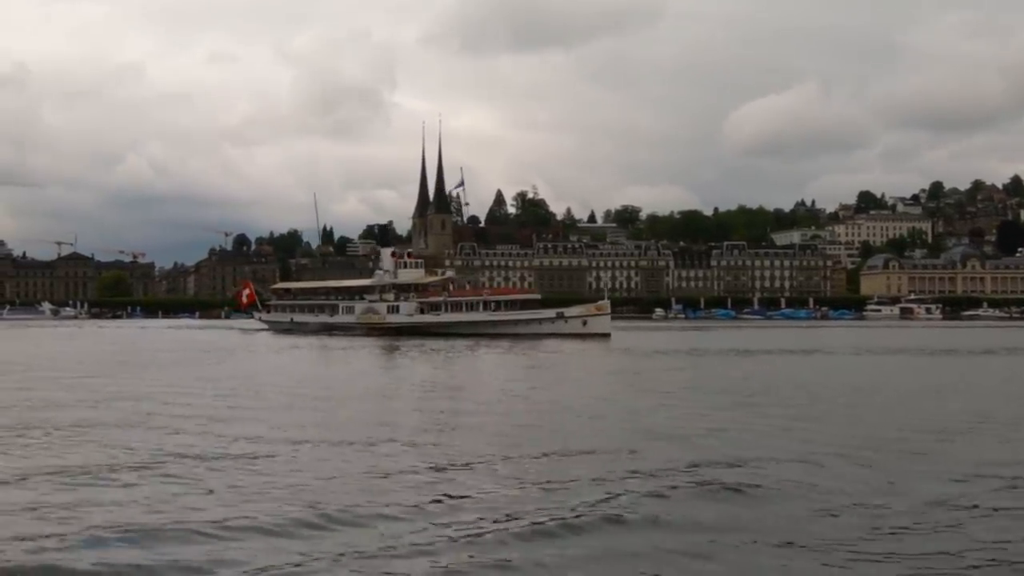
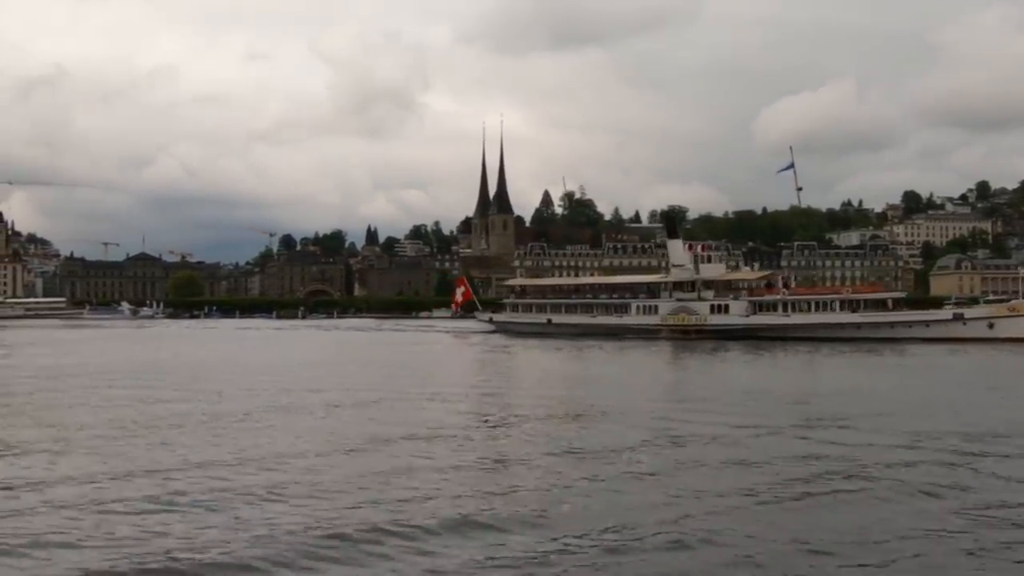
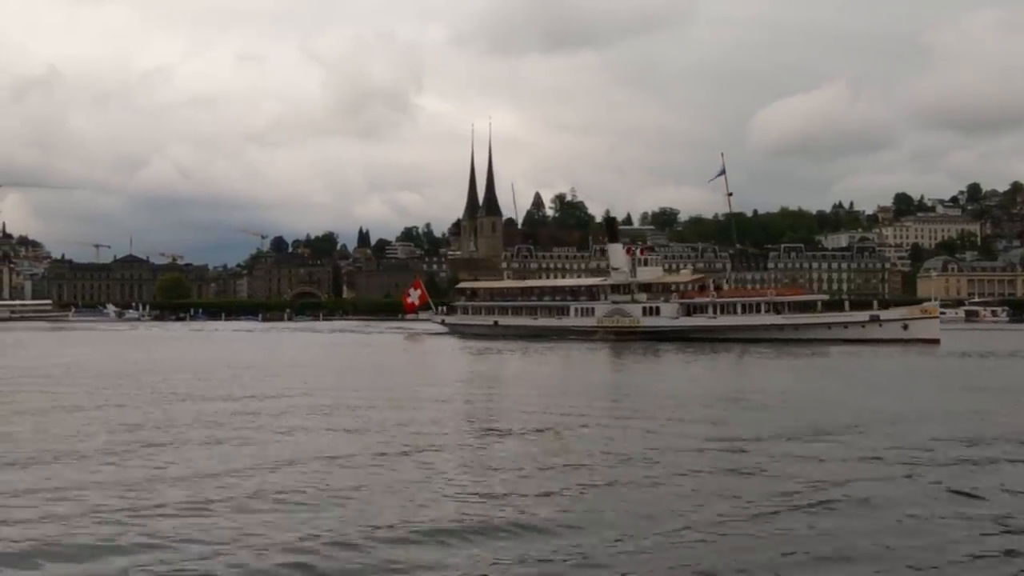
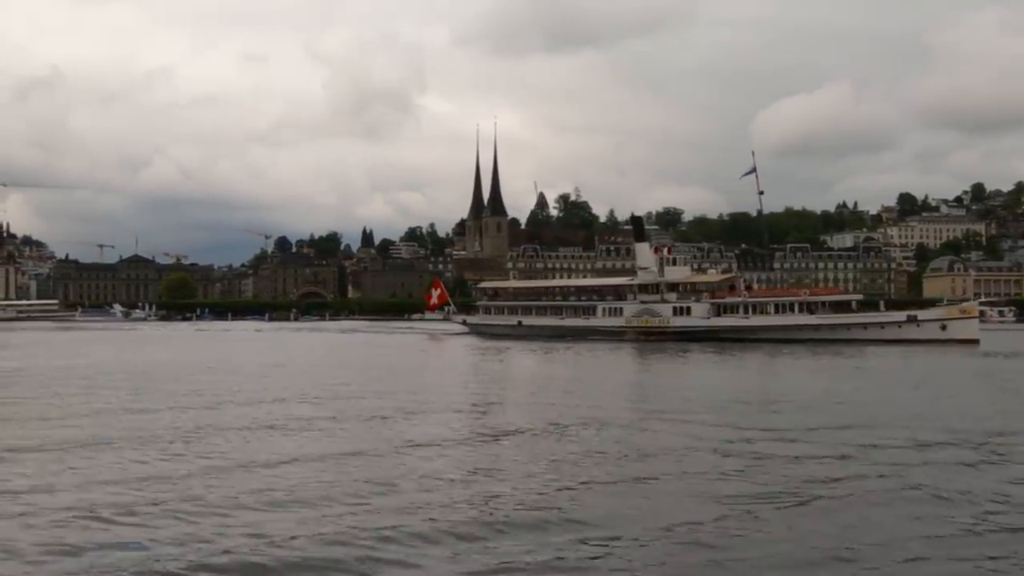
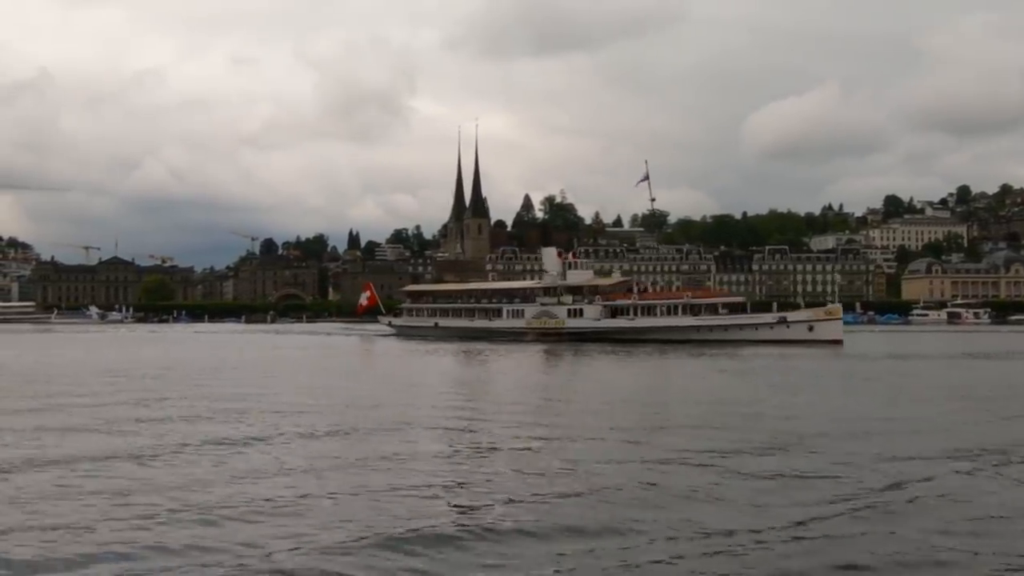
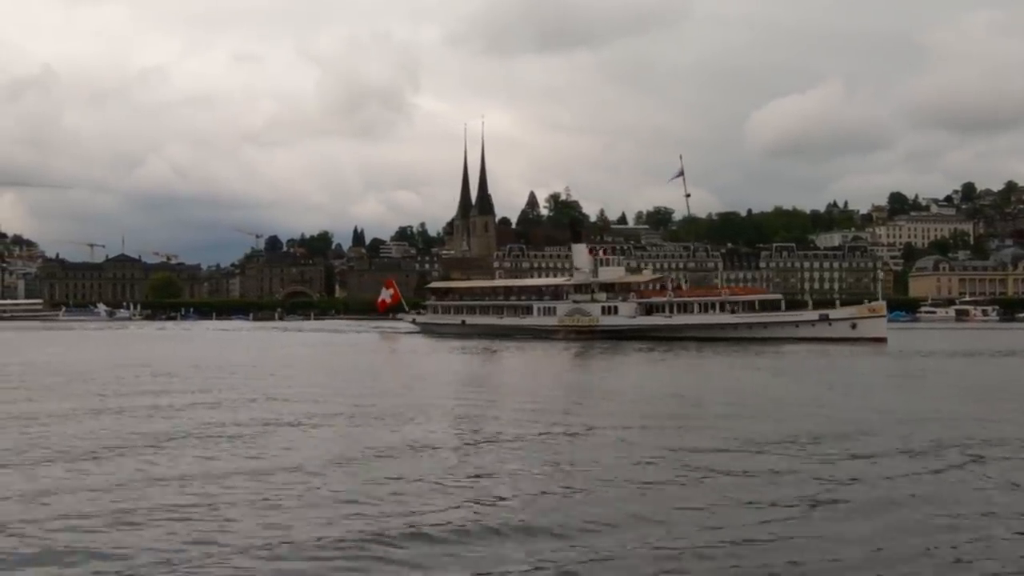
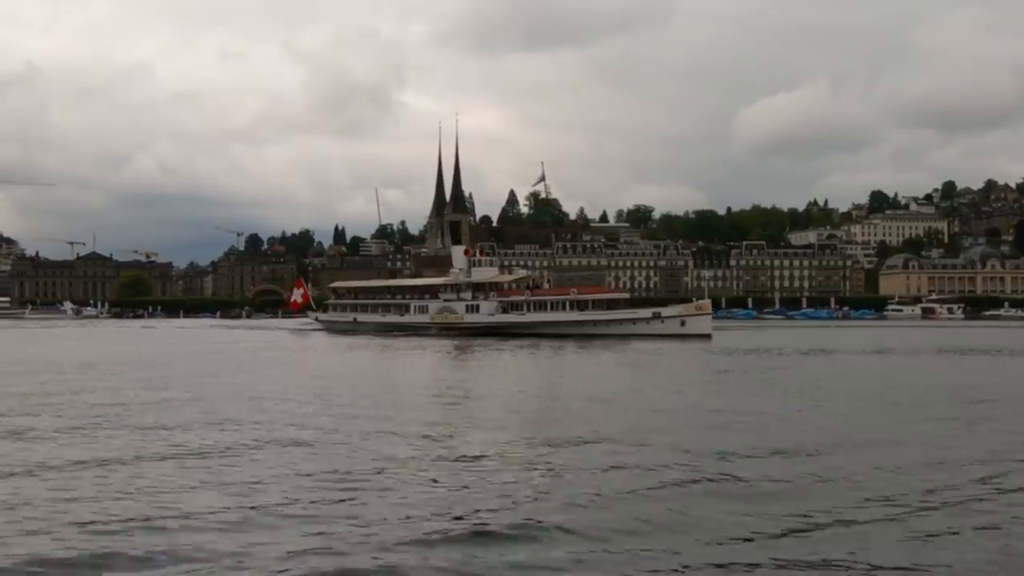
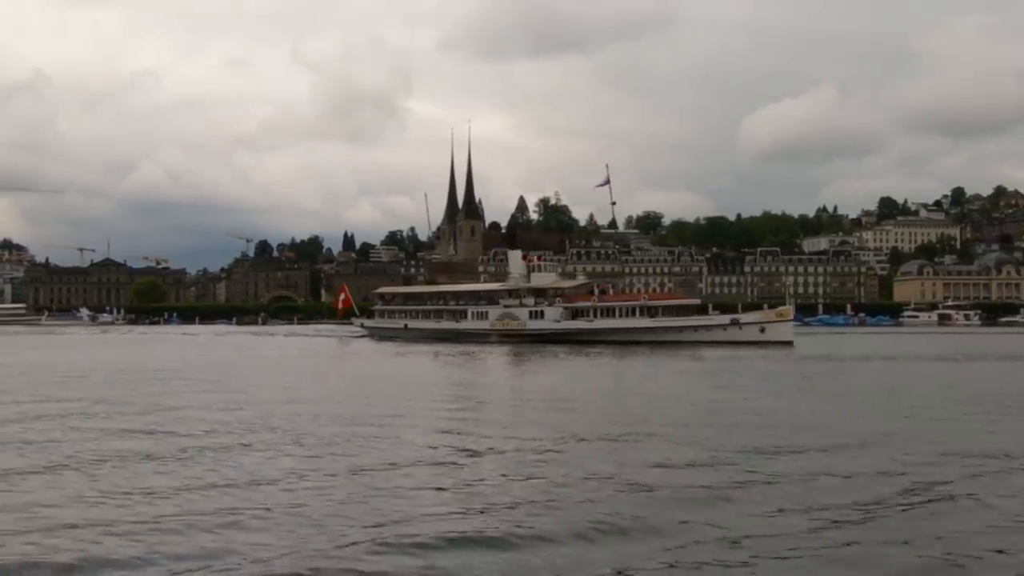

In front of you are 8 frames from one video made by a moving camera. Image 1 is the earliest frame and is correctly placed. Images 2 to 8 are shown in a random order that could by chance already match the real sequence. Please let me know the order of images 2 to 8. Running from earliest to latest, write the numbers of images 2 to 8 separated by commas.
7, 8, 5, 6, 3, 4, 2
